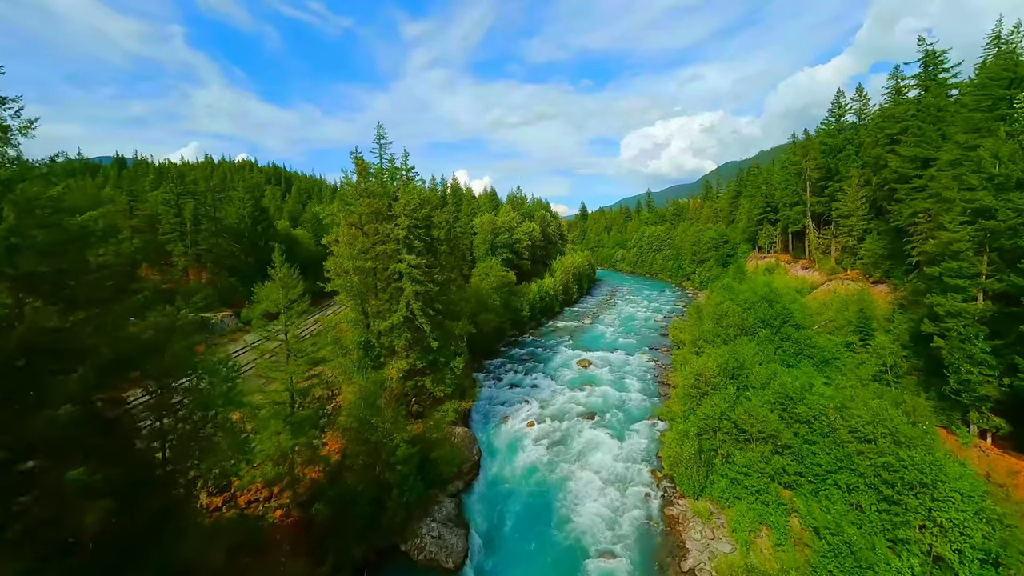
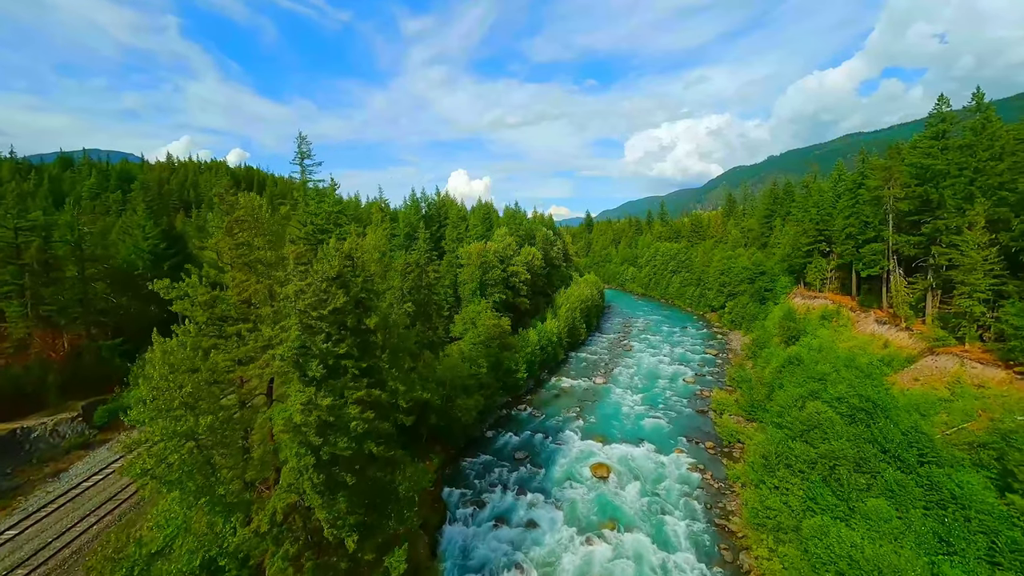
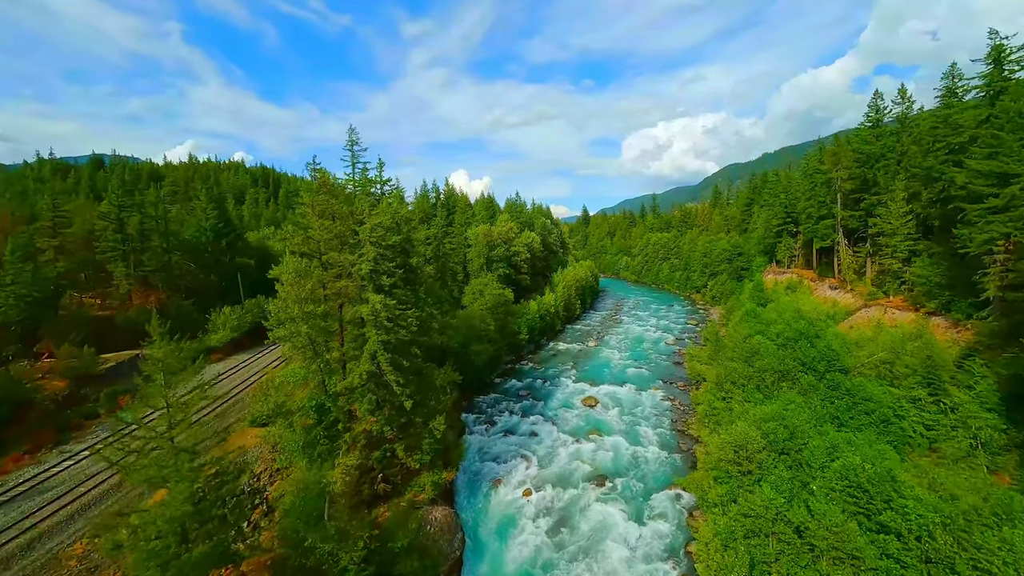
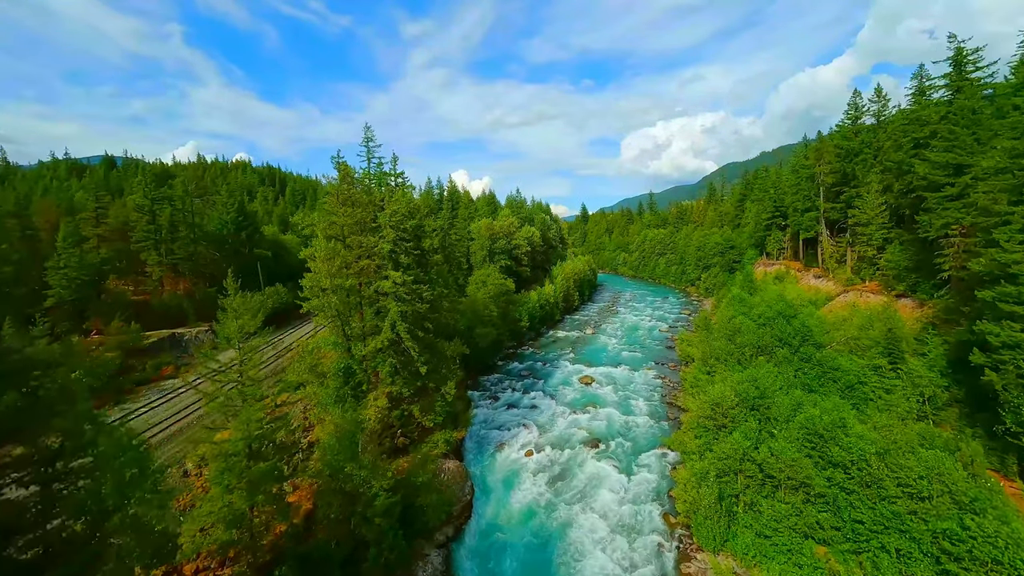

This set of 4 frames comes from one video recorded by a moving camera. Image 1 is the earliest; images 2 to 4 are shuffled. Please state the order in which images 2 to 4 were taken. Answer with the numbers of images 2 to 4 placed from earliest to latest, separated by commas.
4, 3, 2
